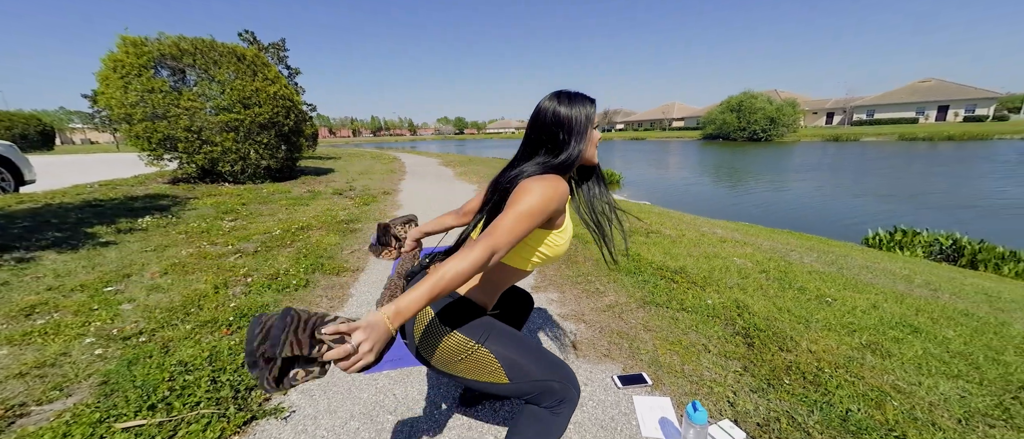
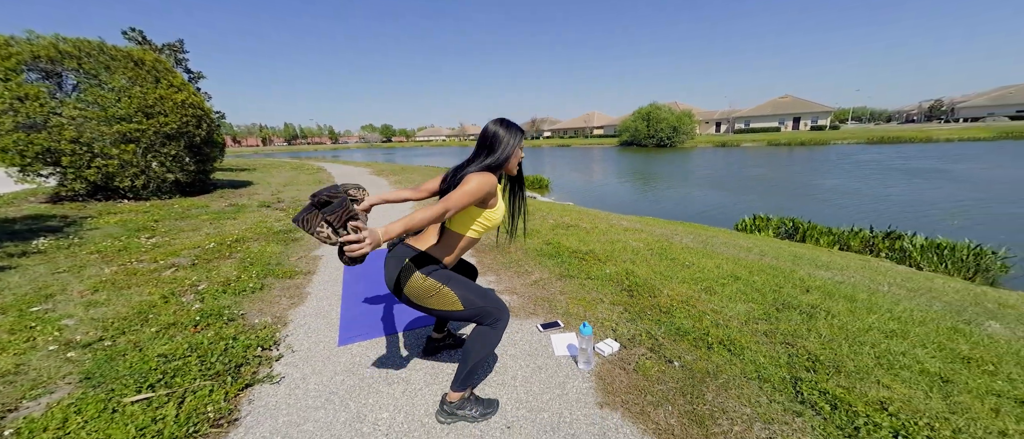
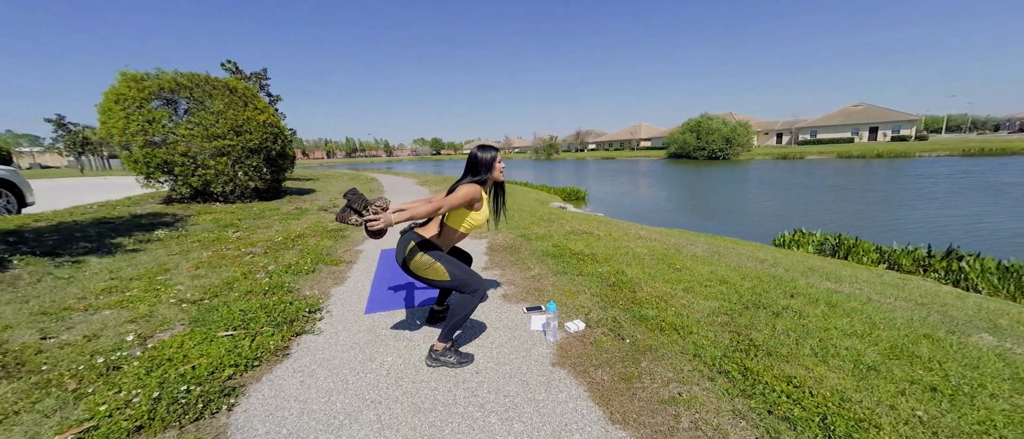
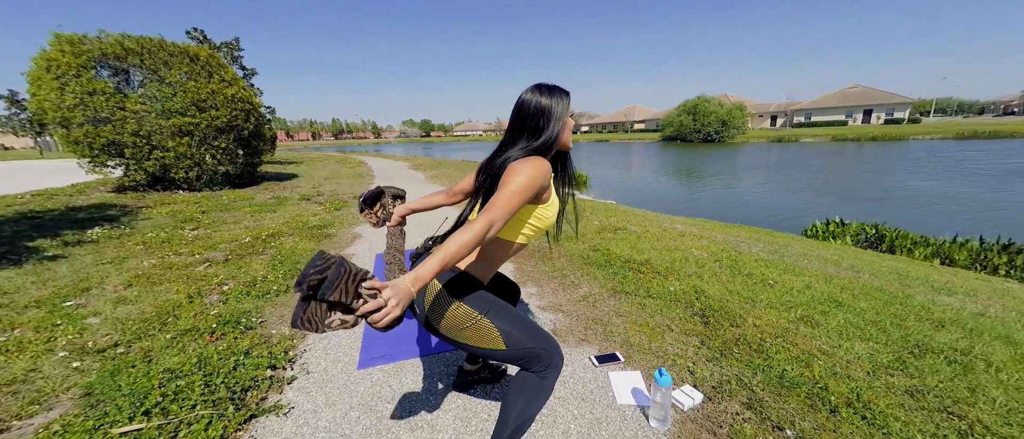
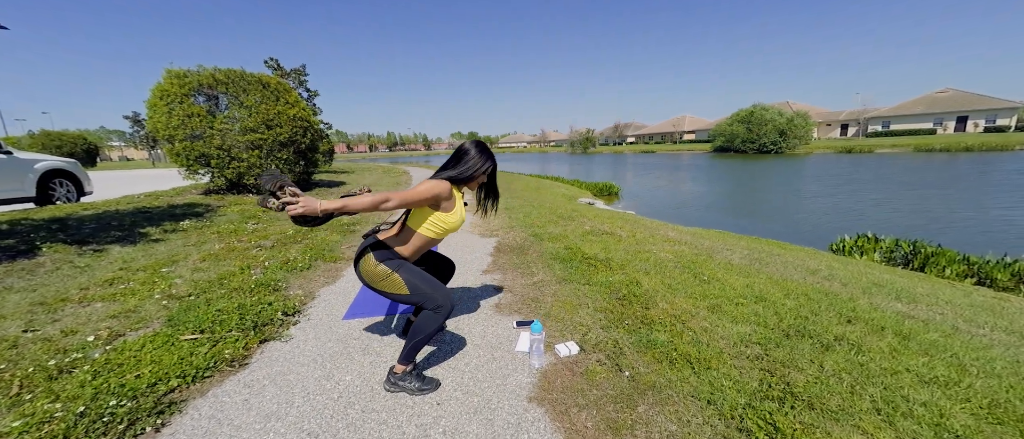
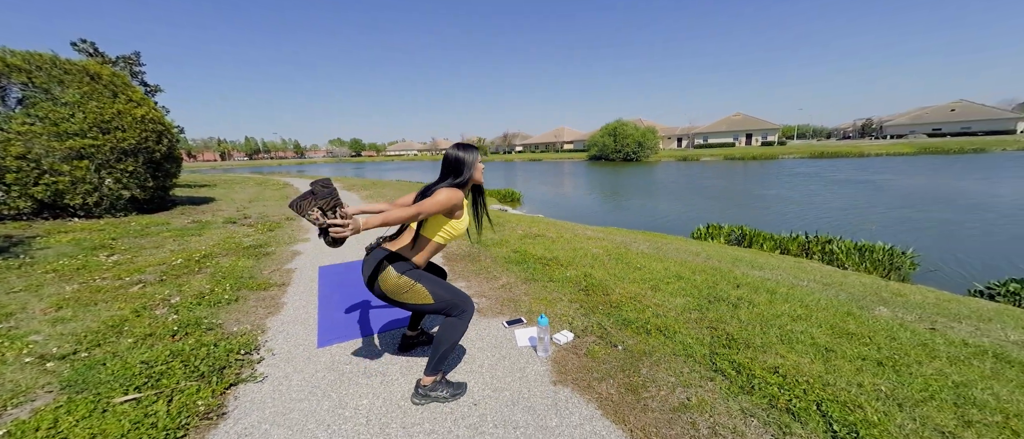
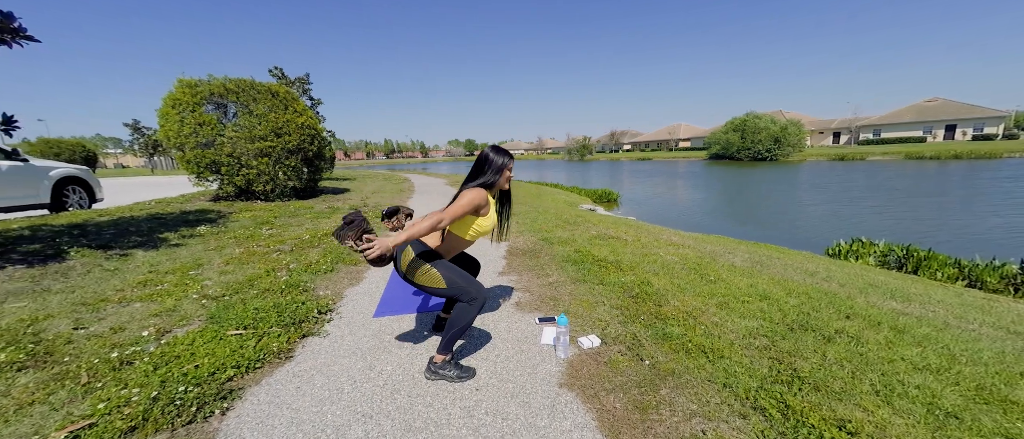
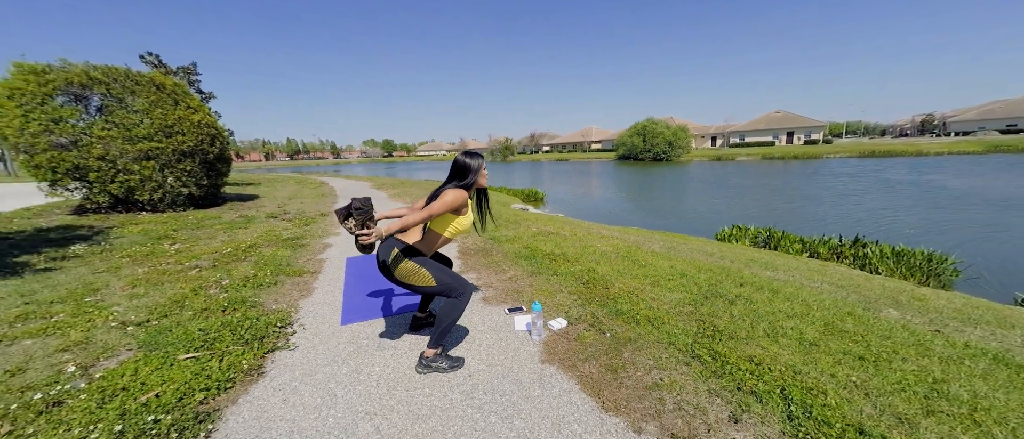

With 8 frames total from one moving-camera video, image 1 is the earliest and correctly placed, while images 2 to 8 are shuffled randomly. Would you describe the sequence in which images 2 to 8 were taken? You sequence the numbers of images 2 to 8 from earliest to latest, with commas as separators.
4, 2, 6, 8, 3, 7, 5
